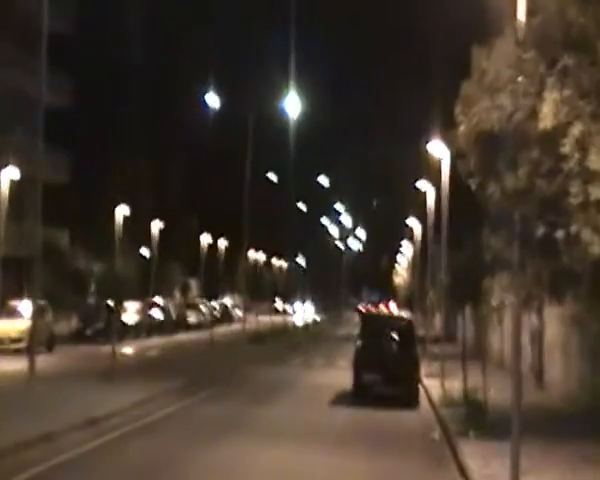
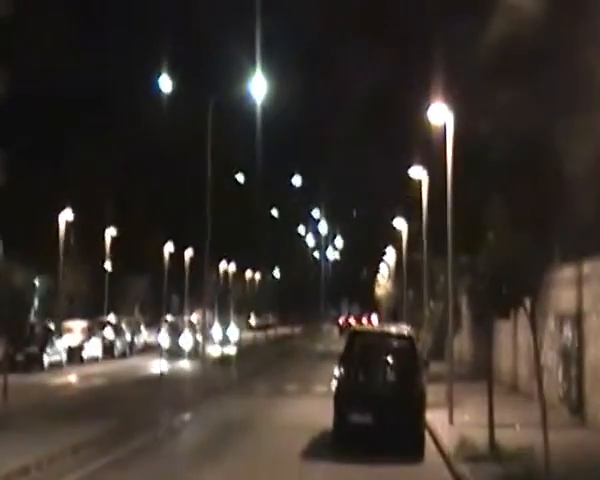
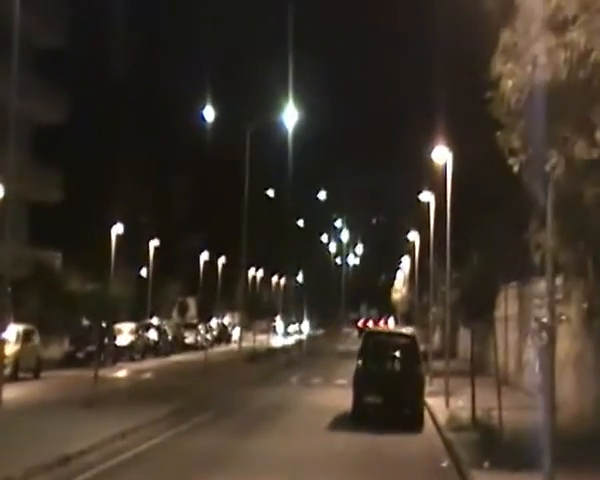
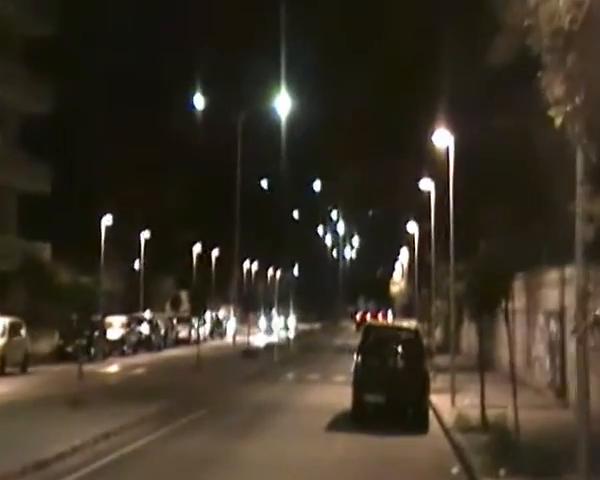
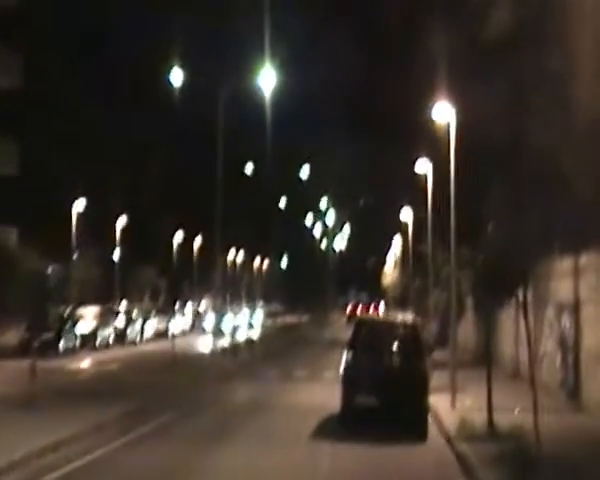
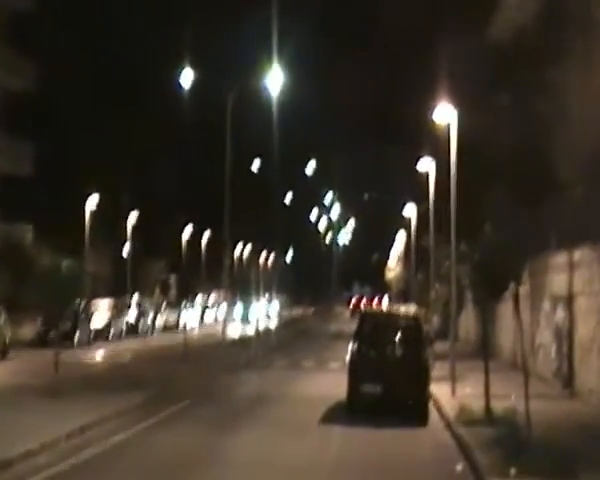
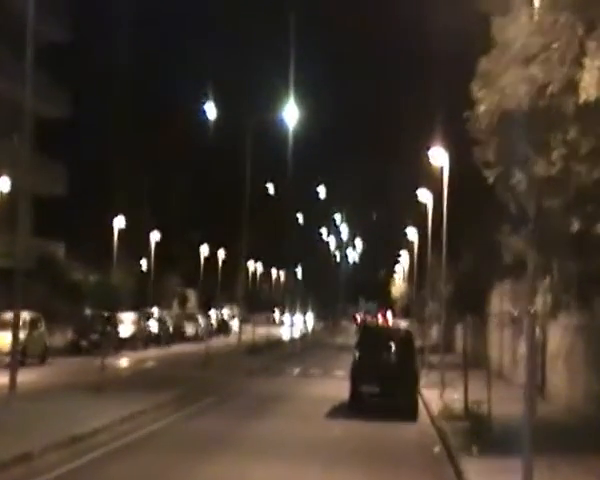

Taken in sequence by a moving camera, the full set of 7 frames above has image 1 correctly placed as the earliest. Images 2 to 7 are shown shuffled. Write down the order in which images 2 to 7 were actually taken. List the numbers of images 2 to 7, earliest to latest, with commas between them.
7, 3, 4, 6, 5, 2
